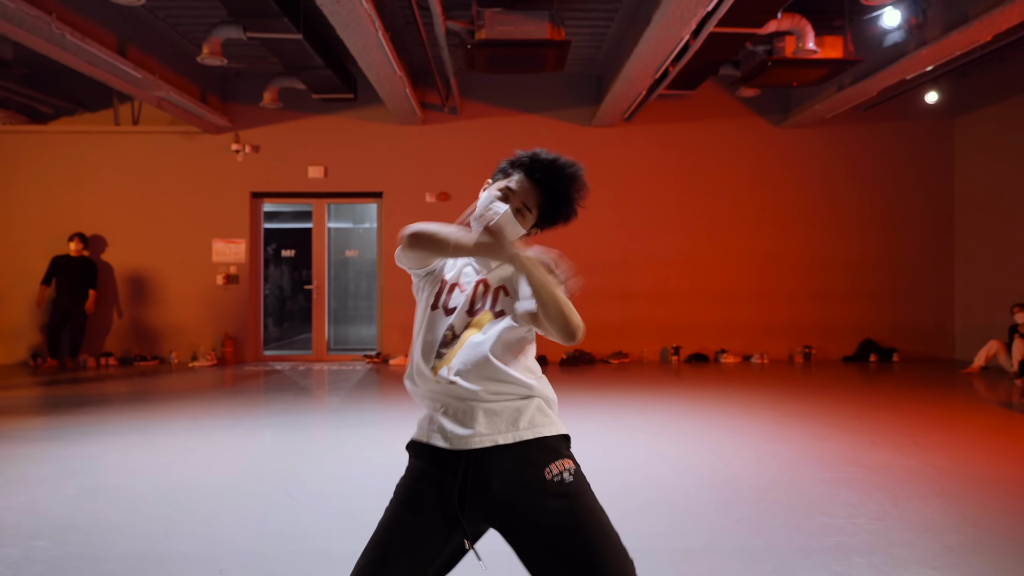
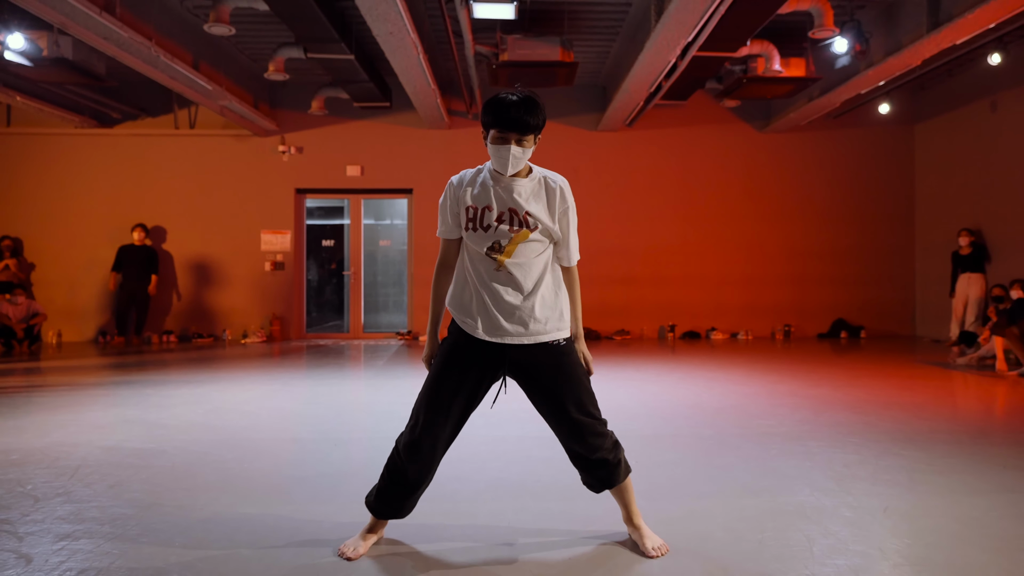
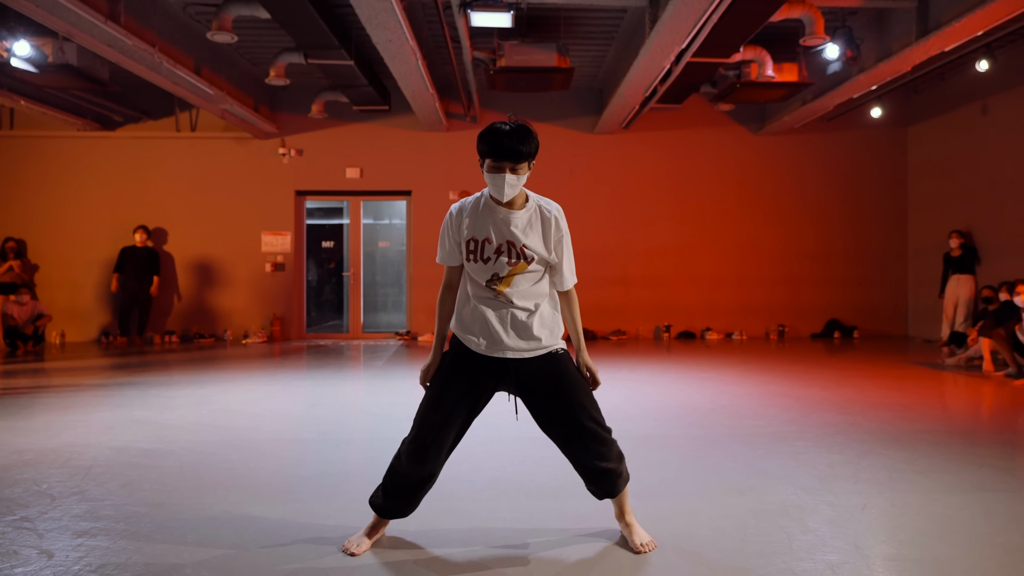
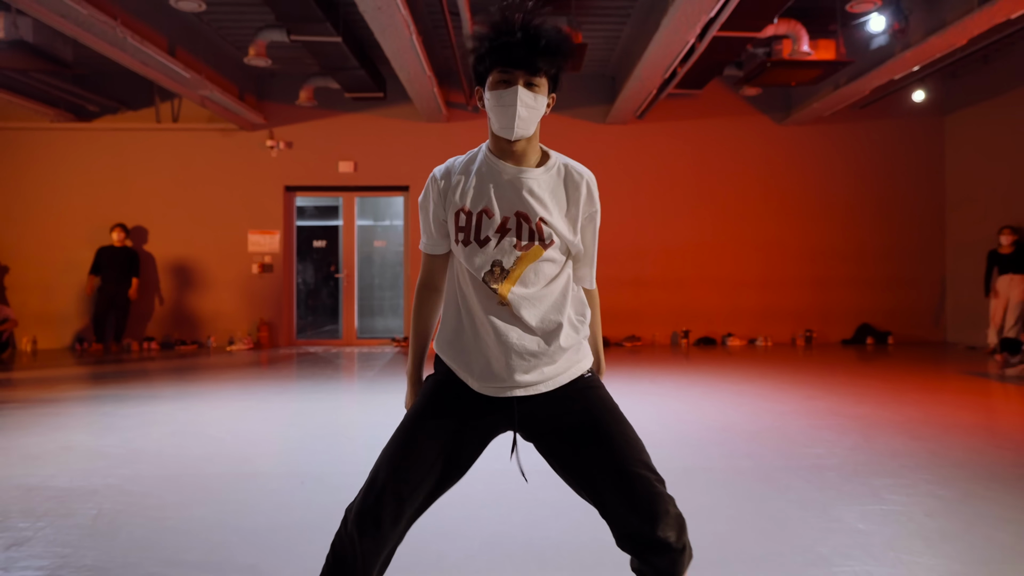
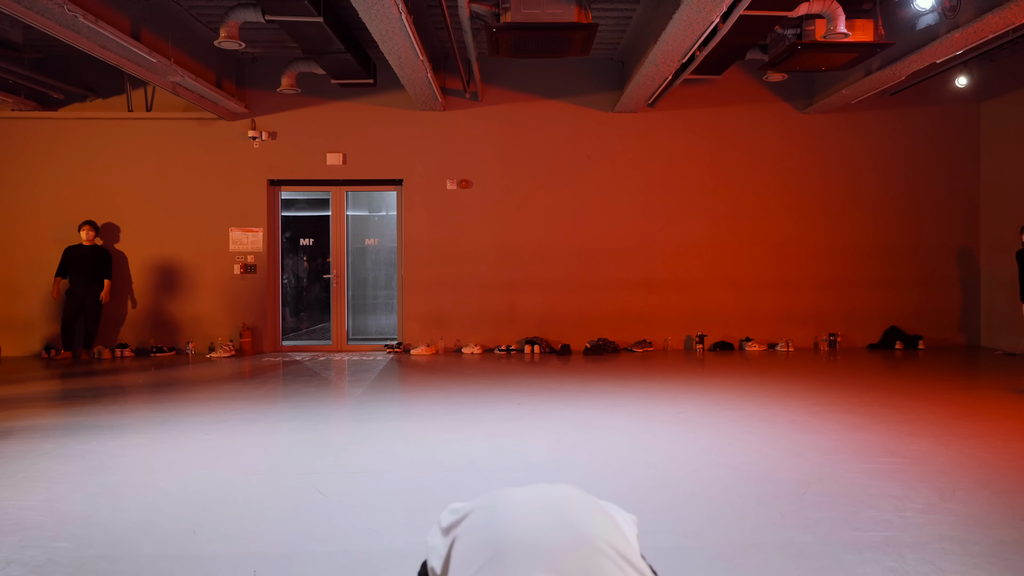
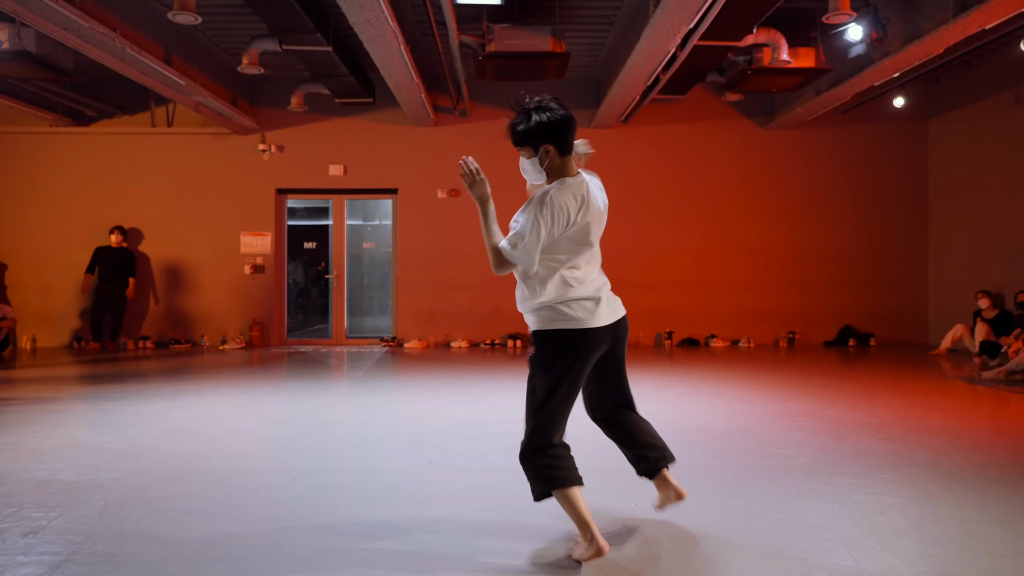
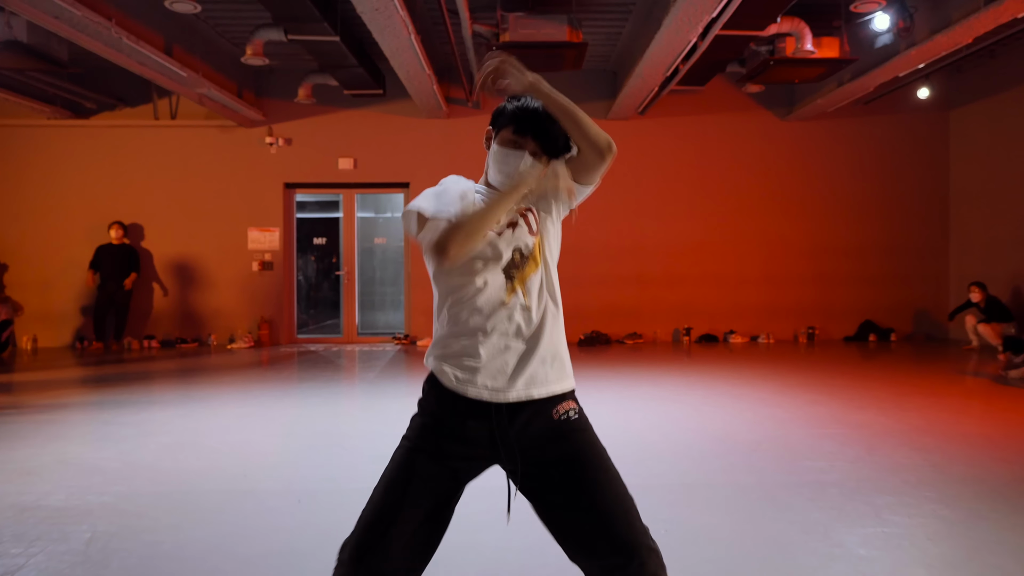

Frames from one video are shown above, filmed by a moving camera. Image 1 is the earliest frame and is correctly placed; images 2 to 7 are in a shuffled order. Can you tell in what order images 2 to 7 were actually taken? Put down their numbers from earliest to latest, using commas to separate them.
6, 7, 5, 4, 2, 3
